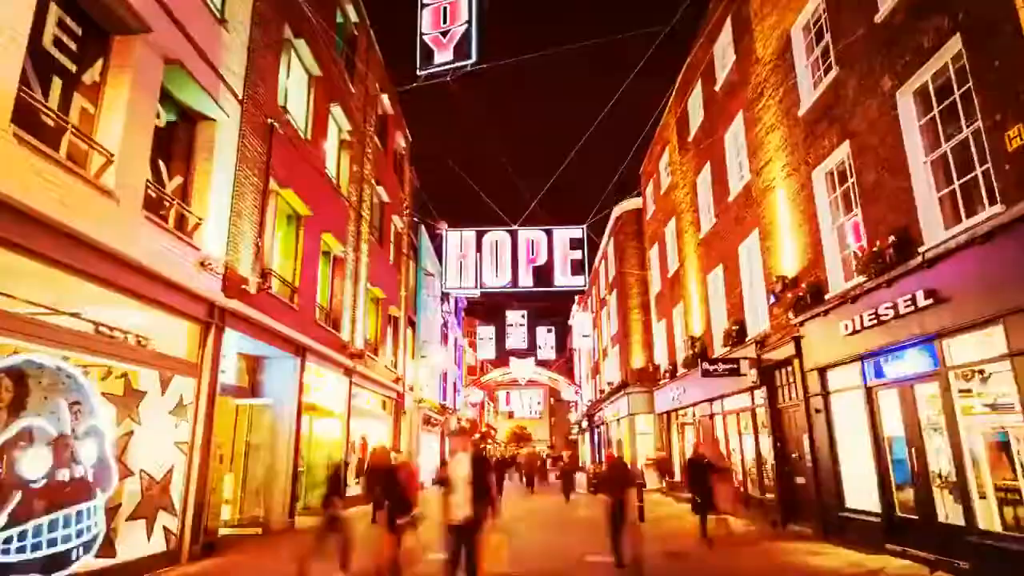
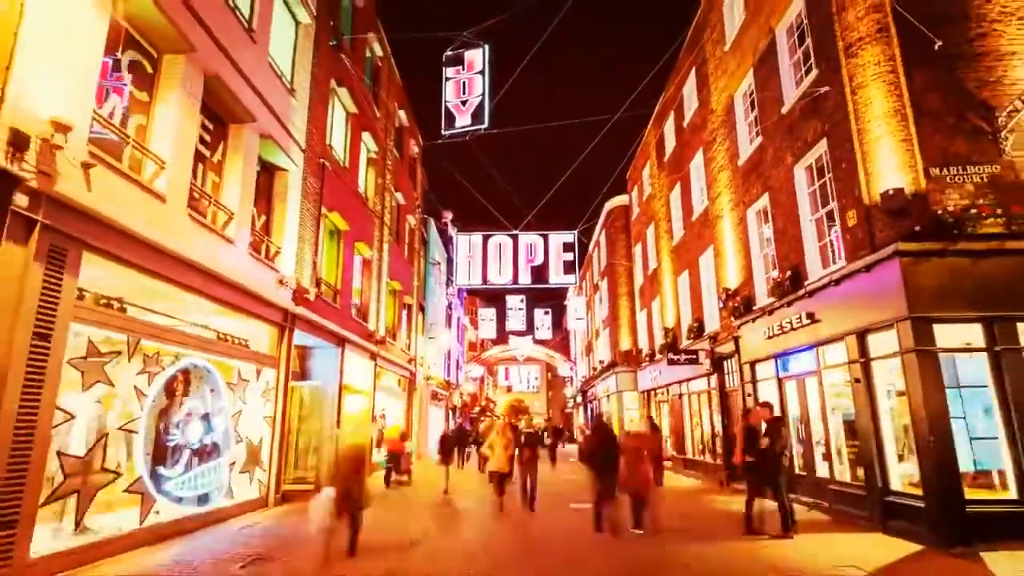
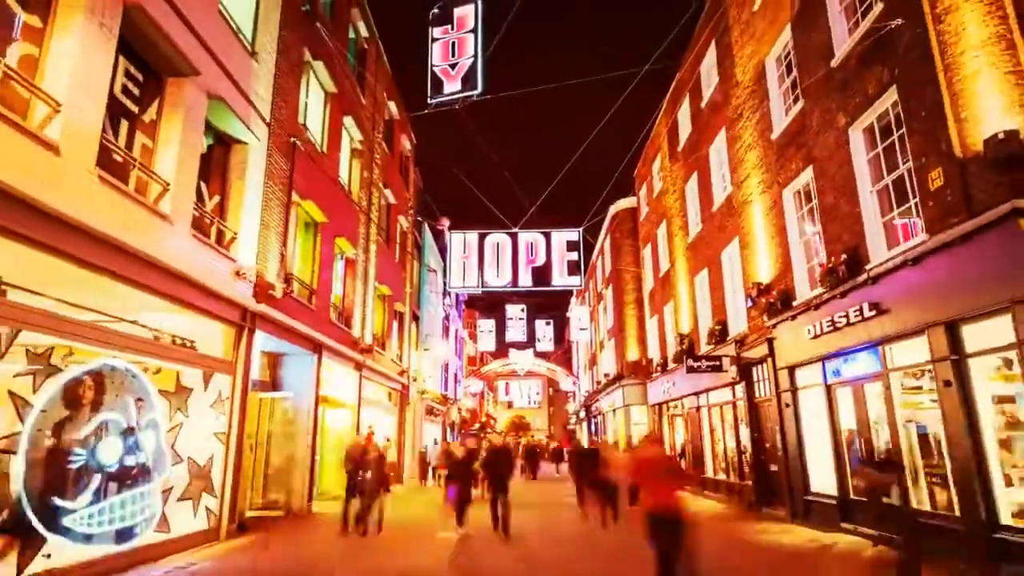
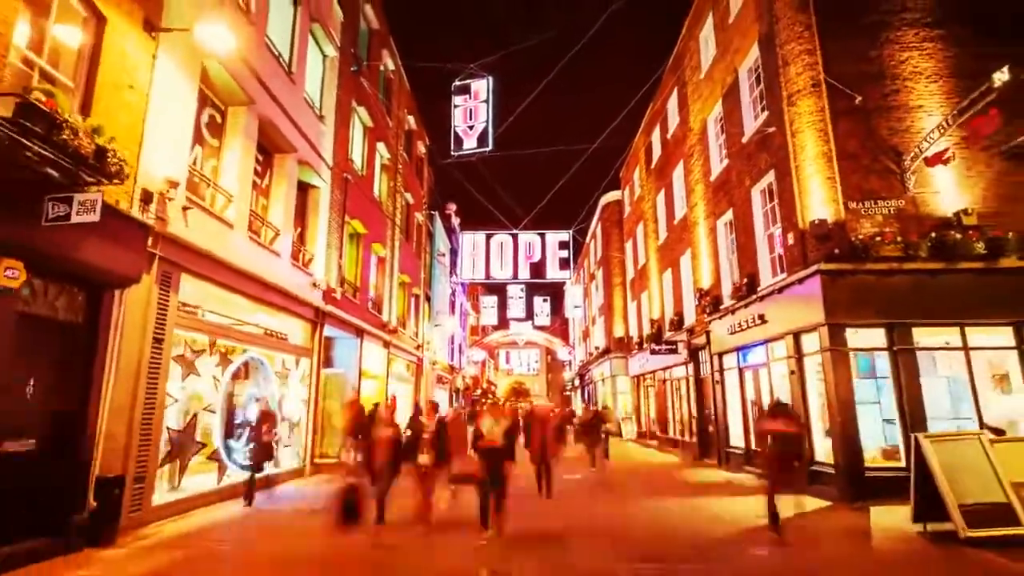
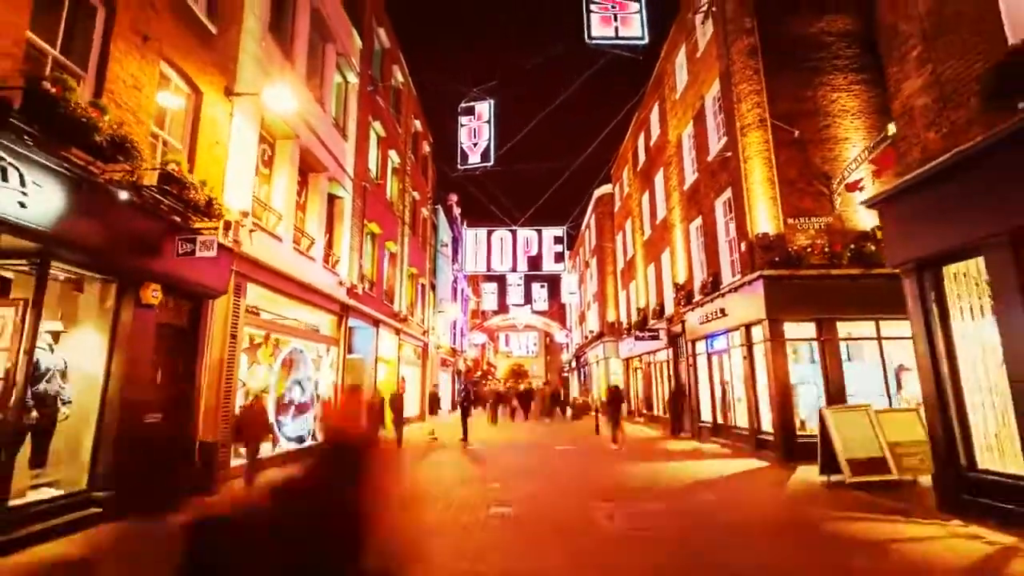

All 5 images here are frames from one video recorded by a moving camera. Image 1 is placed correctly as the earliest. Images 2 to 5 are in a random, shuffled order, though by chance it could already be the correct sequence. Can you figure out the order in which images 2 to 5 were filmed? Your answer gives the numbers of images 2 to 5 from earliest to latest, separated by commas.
3, 2, 4, 5
